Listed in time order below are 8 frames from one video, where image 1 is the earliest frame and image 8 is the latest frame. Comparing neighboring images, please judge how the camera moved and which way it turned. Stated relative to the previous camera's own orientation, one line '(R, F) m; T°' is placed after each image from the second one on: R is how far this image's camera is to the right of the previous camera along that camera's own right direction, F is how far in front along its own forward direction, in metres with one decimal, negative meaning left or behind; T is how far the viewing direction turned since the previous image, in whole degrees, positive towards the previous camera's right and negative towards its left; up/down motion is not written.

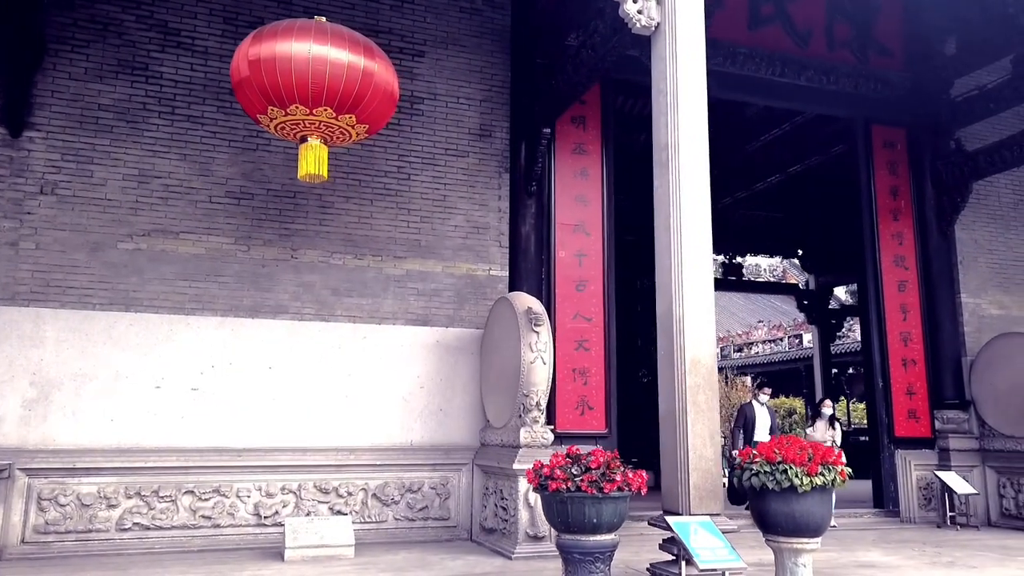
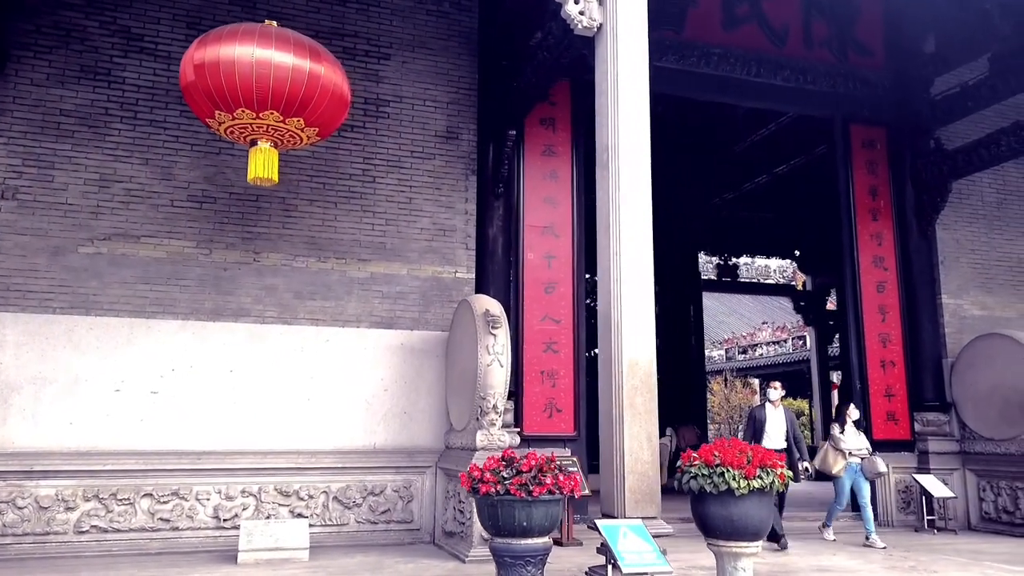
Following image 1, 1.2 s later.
(+0.4, 0.0) m; -1°
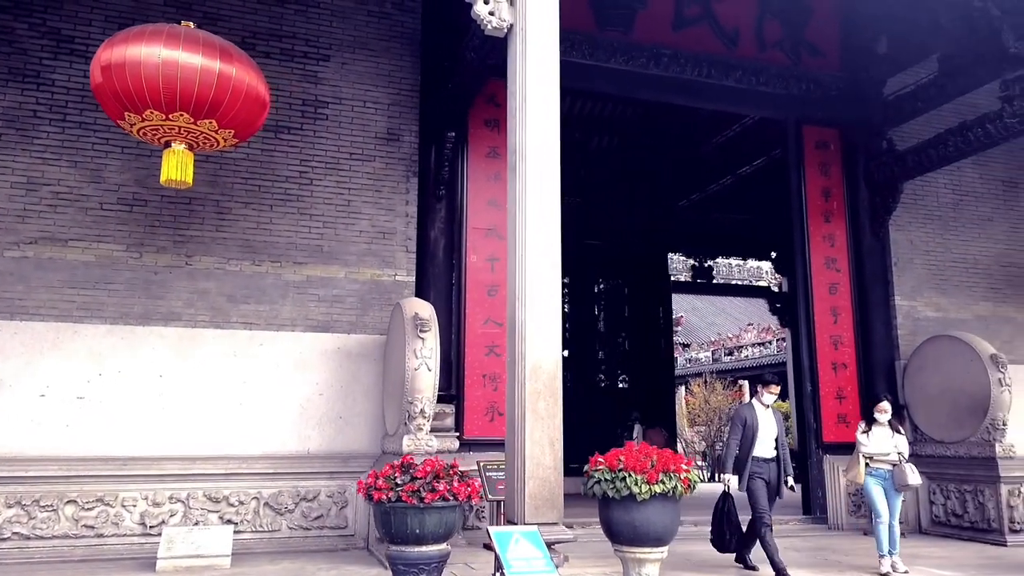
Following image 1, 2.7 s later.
(+0.5, +0.1) m; 0°
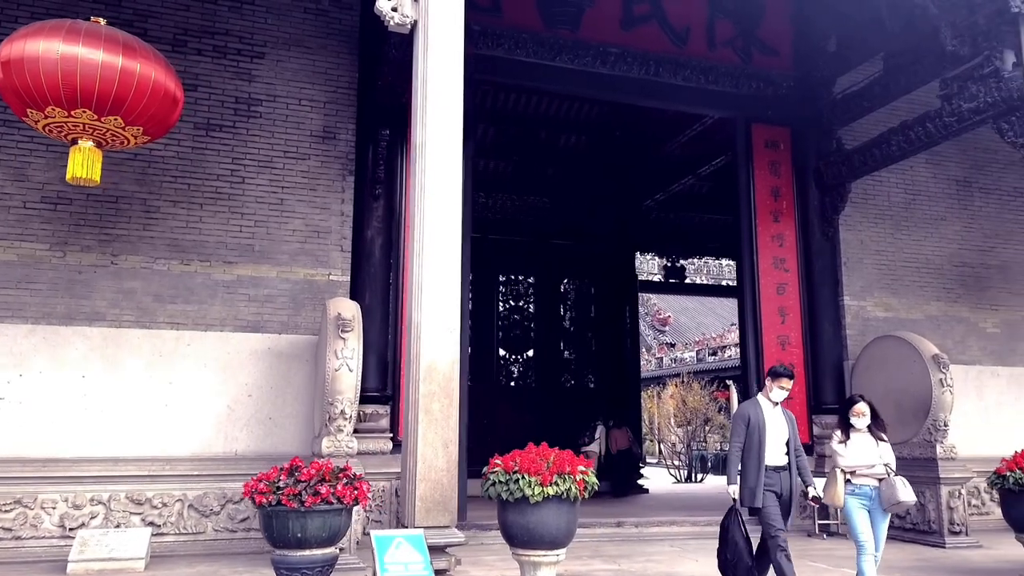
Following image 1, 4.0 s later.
(+0.5, +0.1) m; 0°
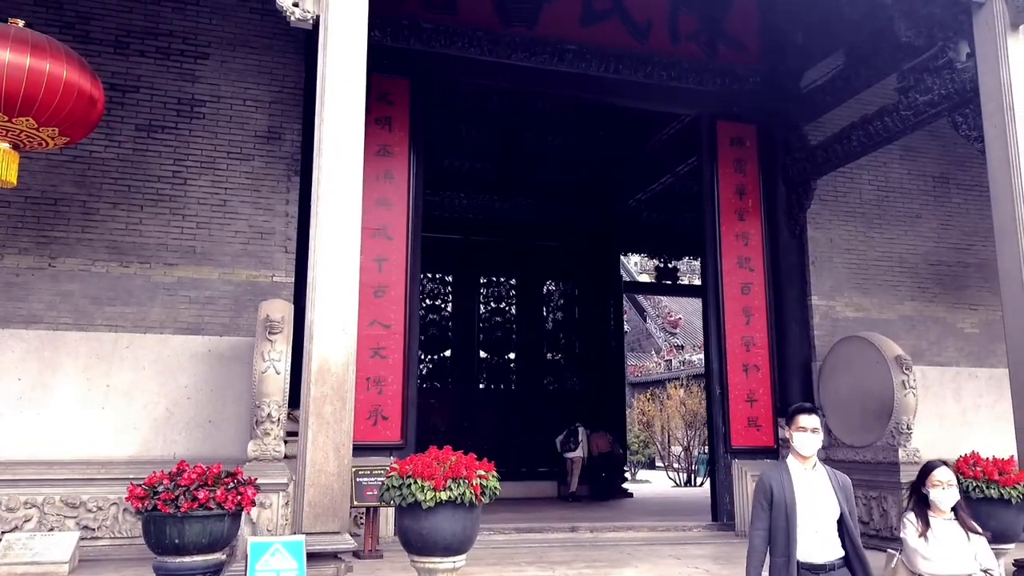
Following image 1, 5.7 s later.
(+0.6, +0.1) m; -2°
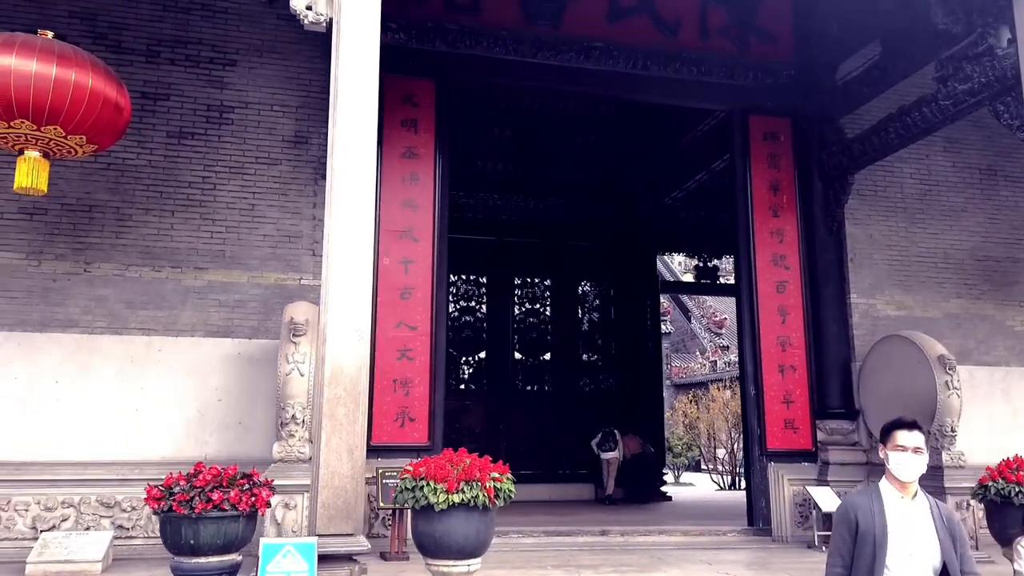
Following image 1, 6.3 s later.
(+0.1, +0.1) m; -3°
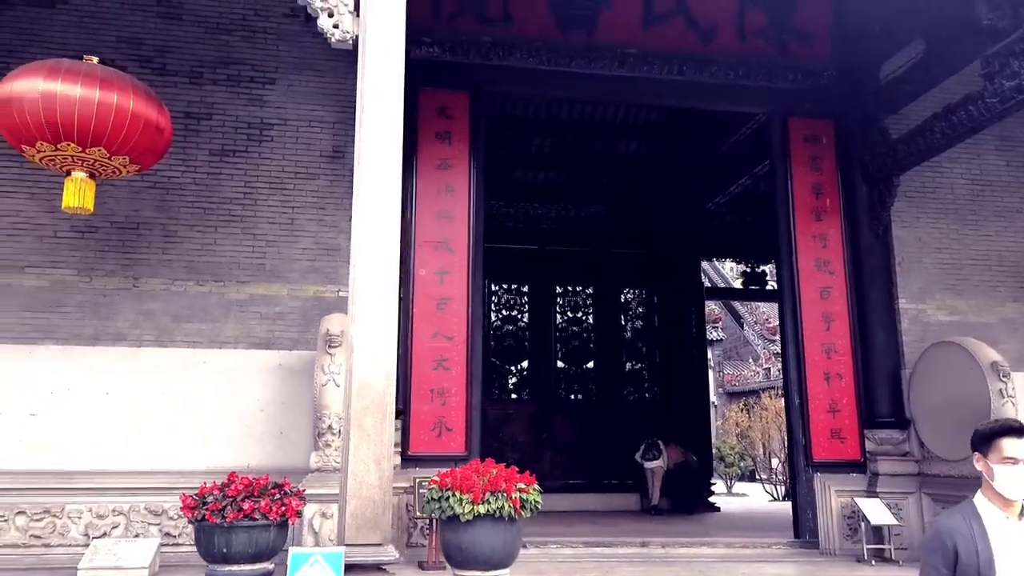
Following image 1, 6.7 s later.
(+0.1, 0.0) m; -4°
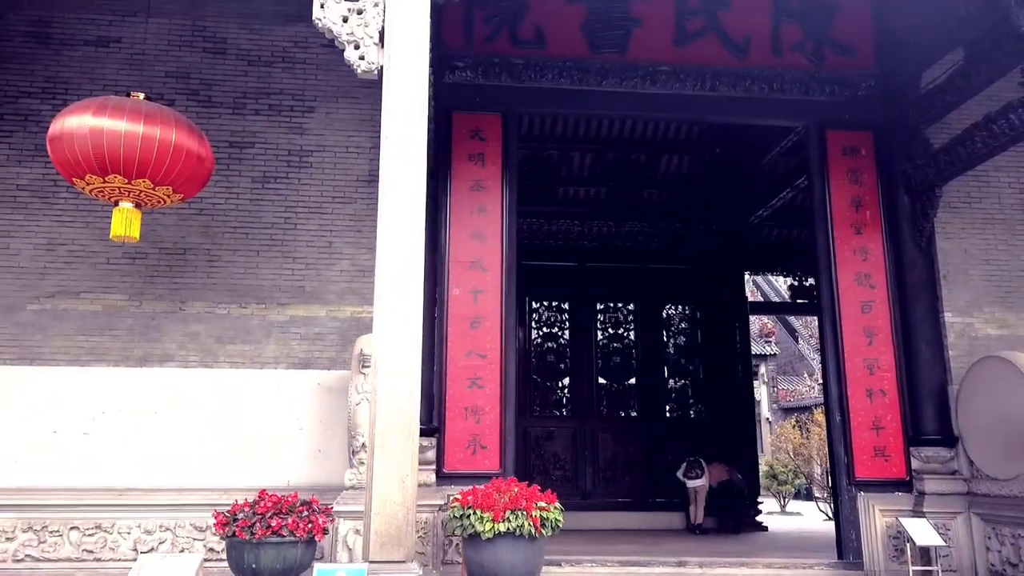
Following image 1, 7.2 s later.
(+0.2, -0.1) m; -4°
